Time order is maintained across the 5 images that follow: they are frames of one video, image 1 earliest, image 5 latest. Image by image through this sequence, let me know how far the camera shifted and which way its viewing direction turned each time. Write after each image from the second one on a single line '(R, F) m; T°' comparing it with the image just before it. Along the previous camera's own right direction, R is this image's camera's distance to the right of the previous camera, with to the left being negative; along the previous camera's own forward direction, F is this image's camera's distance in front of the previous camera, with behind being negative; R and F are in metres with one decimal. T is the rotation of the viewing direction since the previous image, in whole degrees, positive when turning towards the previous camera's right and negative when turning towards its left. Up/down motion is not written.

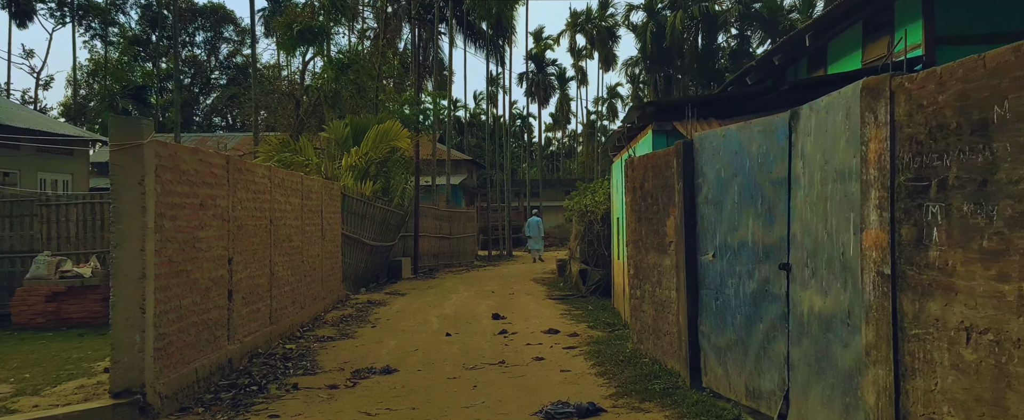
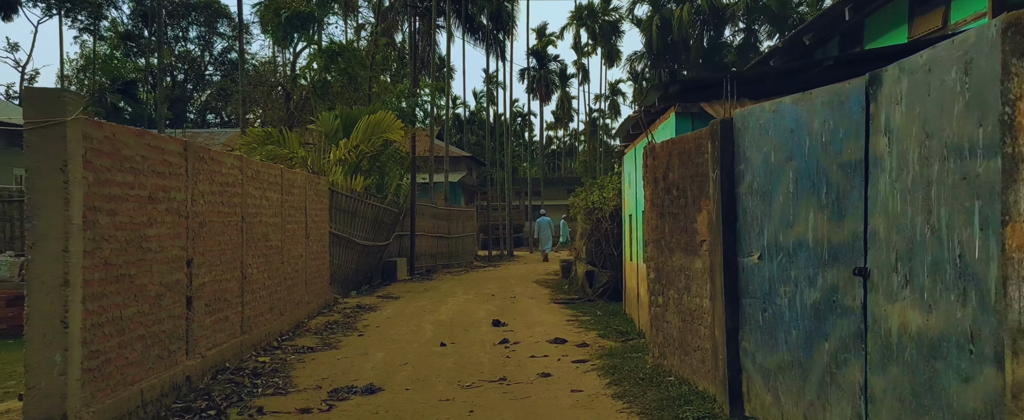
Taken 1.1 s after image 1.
(0.0, +1.2) m; 0°
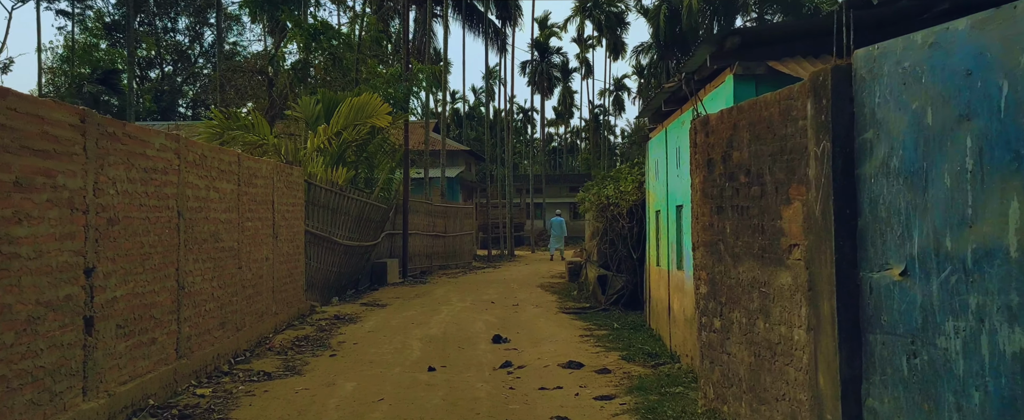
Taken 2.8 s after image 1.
(0.0, +1.9) m; 0°
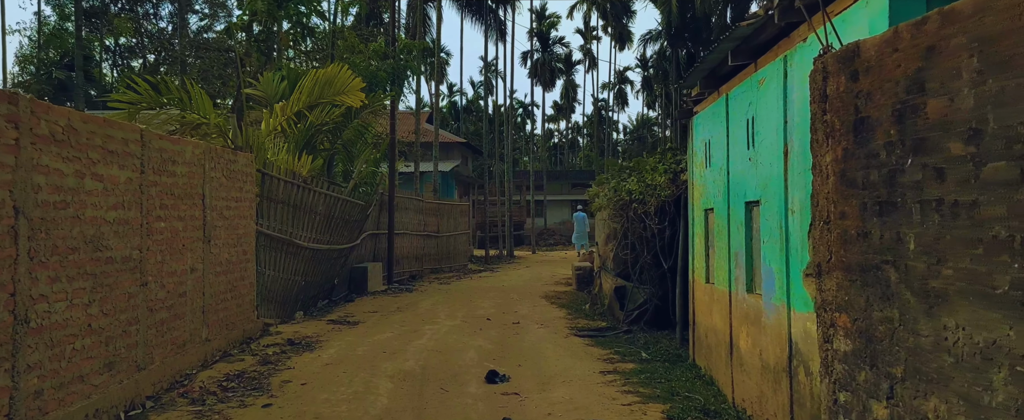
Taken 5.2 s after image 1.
(0.0, +2.4) m; 0°
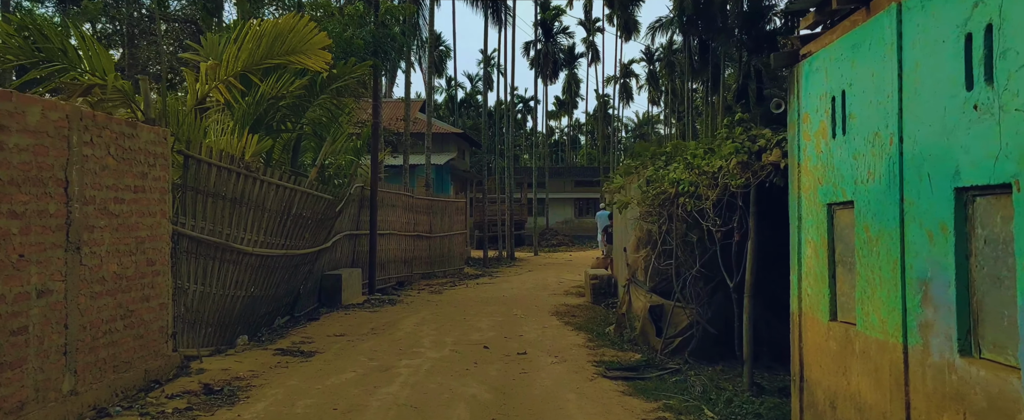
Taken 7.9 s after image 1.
(-0.1, +2.7) m; 0°
